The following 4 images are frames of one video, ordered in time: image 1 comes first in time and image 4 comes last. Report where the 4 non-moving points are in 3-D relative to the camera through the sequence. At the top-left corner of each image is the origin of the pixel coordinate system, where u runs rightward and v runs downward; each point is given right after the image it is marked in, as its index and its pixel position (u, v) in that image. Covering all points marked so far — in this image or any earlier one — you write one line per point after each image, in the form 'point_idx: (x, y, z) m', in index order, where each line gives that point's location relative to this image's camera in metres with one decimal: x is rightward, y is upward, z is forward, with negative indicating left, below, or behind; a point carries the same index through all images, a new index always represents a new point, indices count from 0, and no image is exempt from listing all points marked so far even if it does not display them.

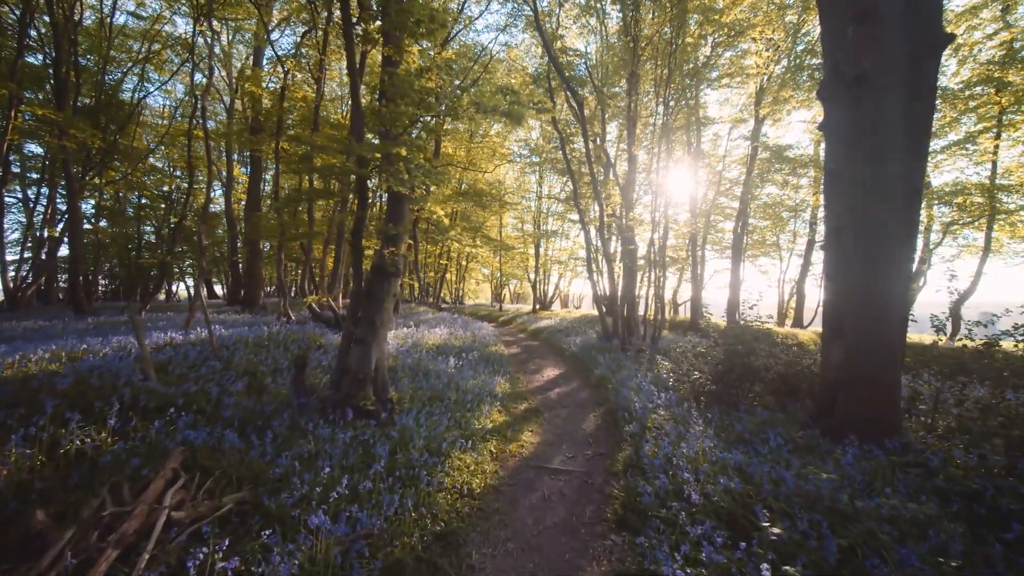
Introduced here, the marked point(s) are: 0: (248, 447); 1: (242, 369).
0: (-3.0, -1.8, +4.7) m
1: (-4.6, -1.4, +7.1) m
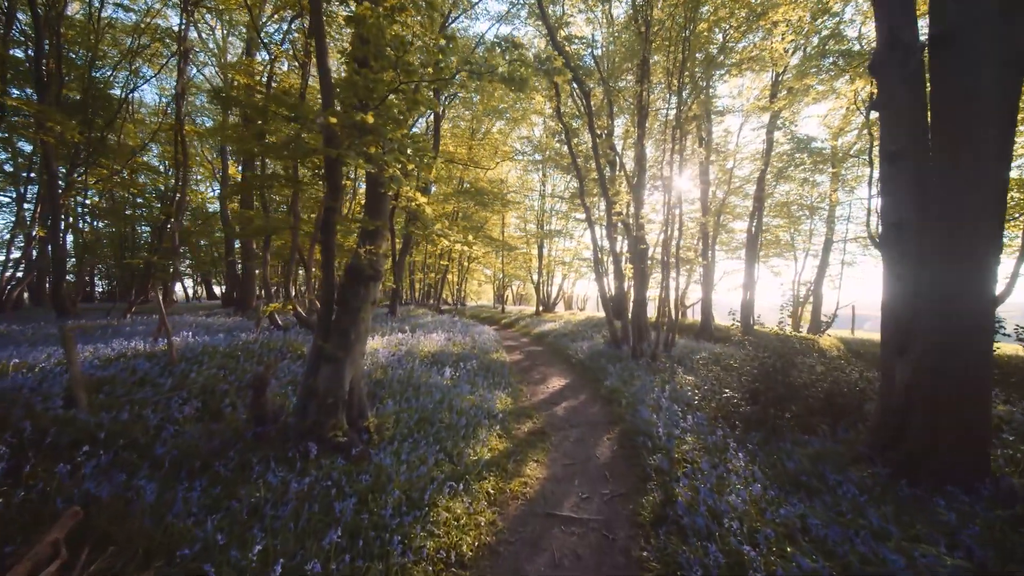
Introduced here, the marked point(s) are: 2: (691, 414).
0: (-3.0, -1.9, +3.6) m
1: (-4.6, -1.5, +6.0) m
2: (+3.2, -2.2, +7.3) m
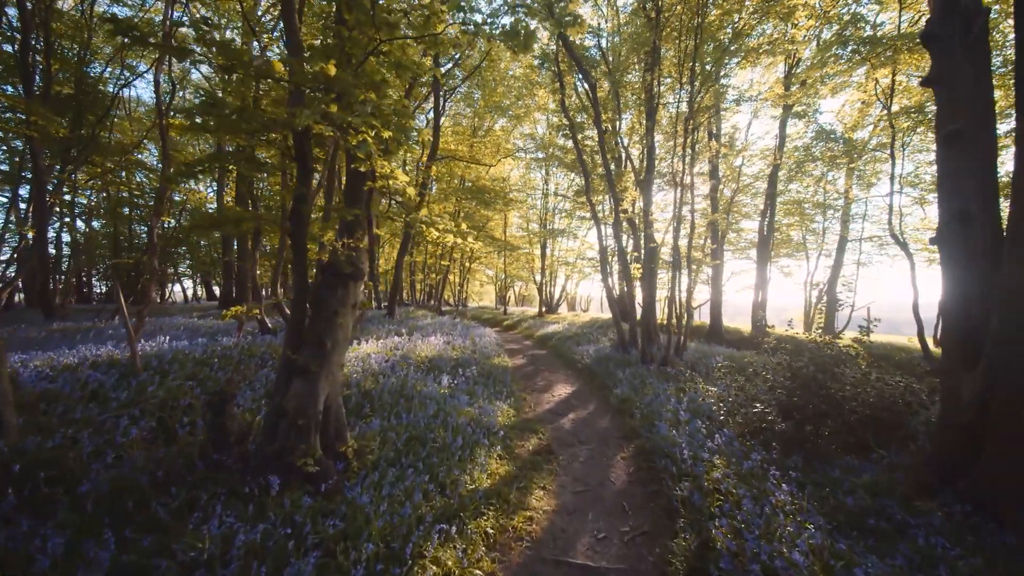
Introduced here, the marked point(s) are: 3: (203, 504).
0: (-2.9, -1.9, +2.8) m
1: (-4.5, -1.5, +5.3) m
2: (+3.2, -2.3, +6.5) m
3: (-2.7, -1.9, +3.6) m
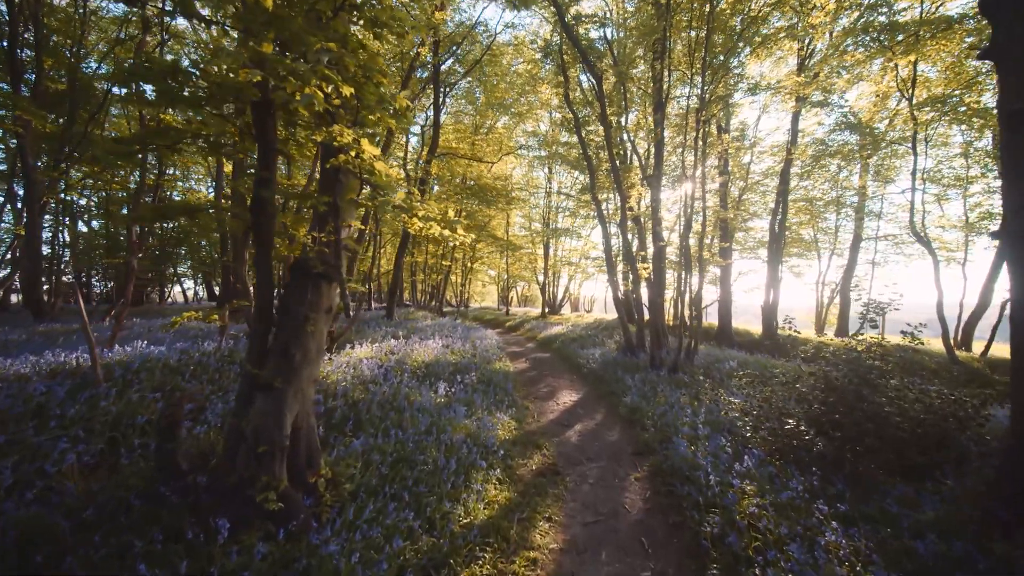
0: (-2.9, -1.9, +2.2) m
1: (-4.5, -1.5, +4.6) m
2: (+3.2, -2.3, +5.8) m
3: (-2.7, -1.9, +2.9) m
